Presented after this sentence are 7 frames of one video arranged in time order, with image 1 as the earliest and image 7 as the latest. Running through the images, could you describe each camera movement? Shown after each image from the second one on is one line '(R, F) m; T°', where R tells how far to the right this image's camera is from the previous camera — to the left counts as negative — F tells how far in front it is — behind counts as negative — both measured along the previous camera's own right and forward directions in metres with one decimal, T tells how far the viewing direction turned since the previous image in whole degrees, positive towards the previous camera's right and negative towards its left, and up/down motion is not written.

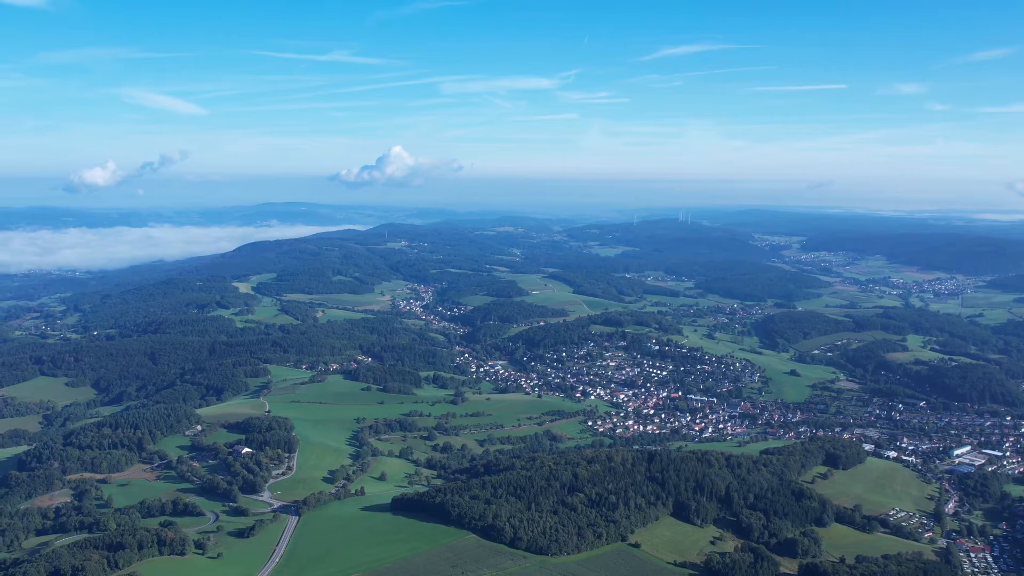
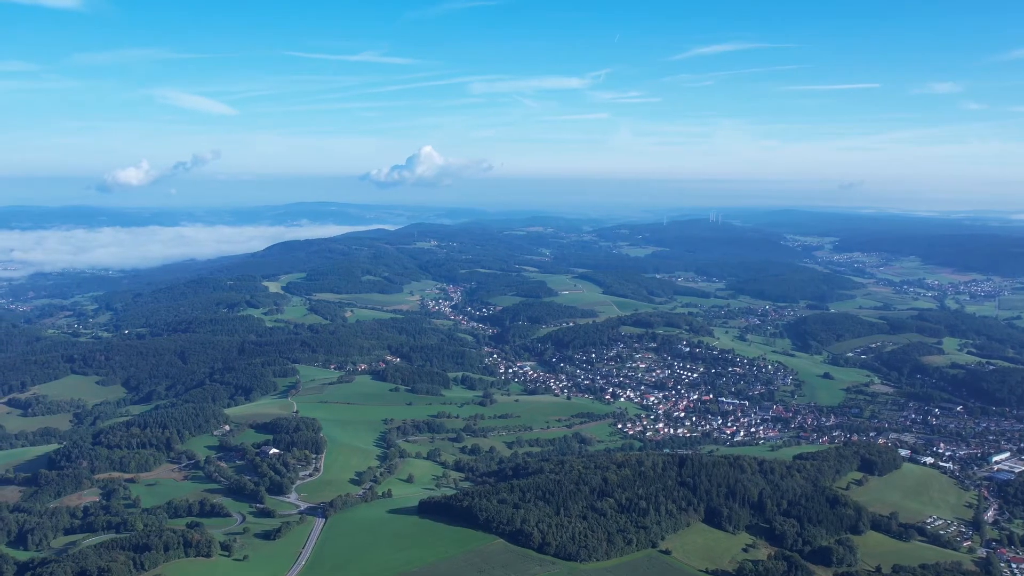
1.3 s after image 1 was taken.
(0.0, +0.5) m; -2°
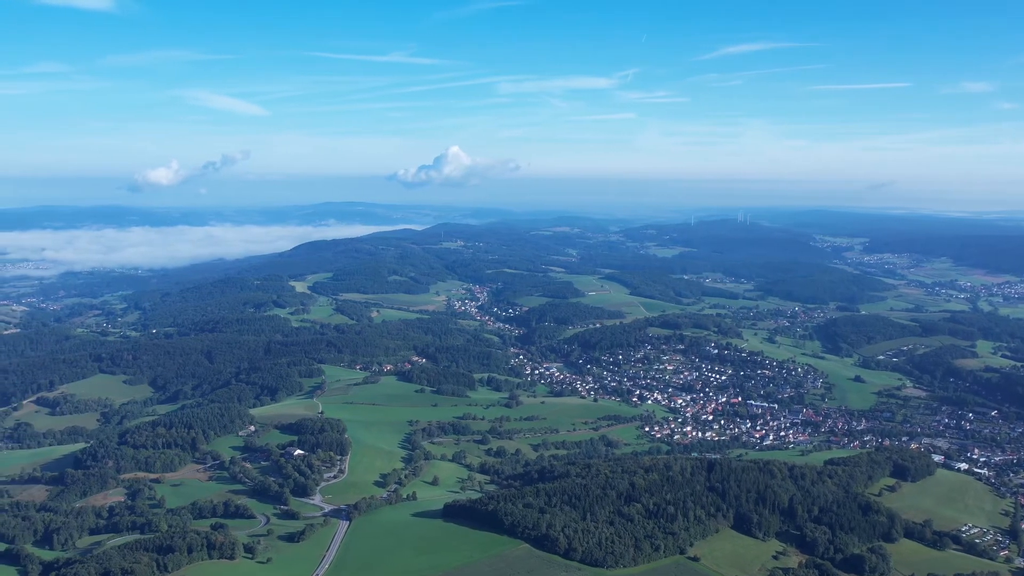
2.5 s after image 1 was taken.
(0.0, +0.4) m; -2°
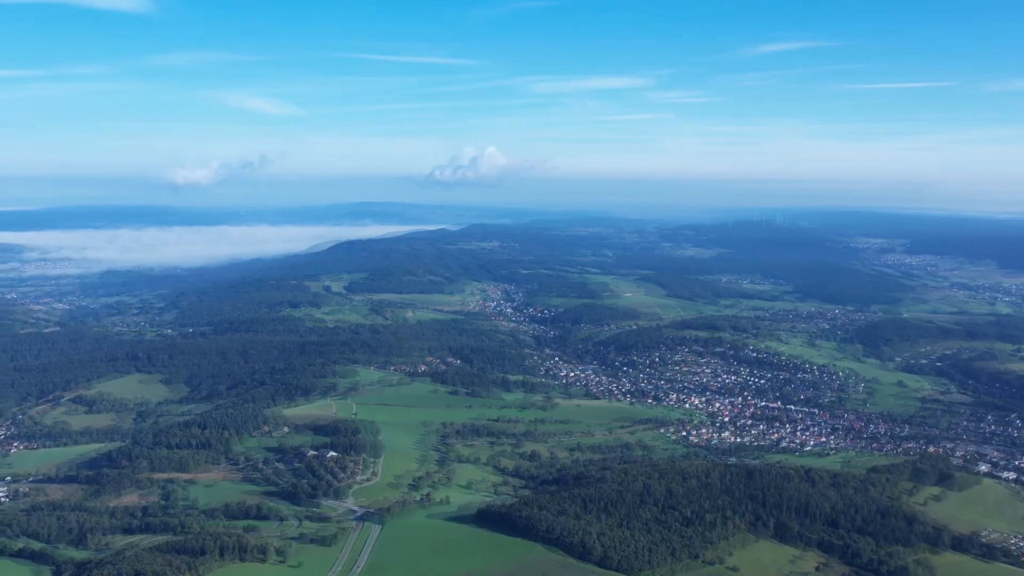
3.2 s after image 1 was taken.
(0.0, +0.6) m; -3°
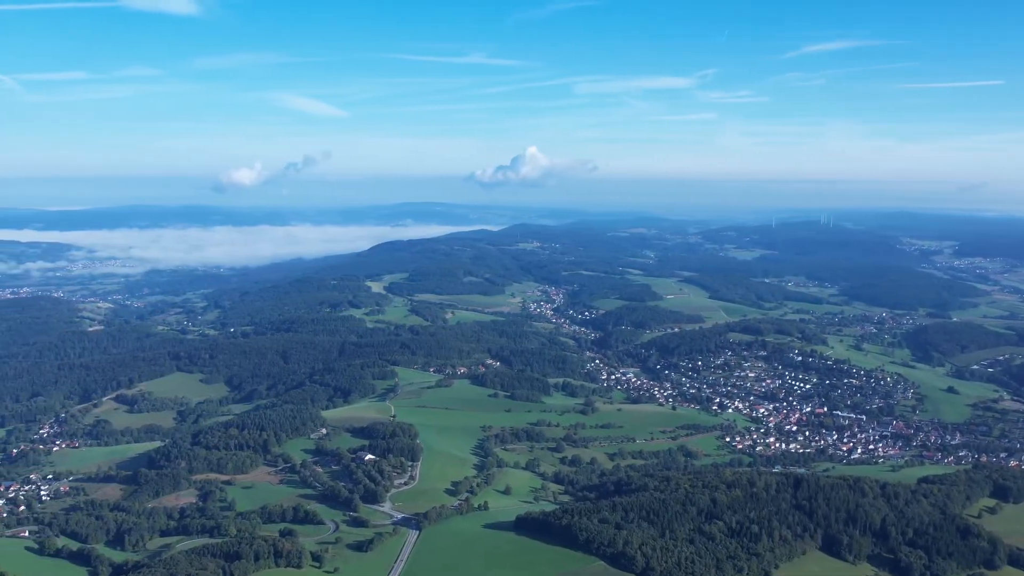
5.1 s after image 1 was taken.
(0.0, +0.6) m; -3°
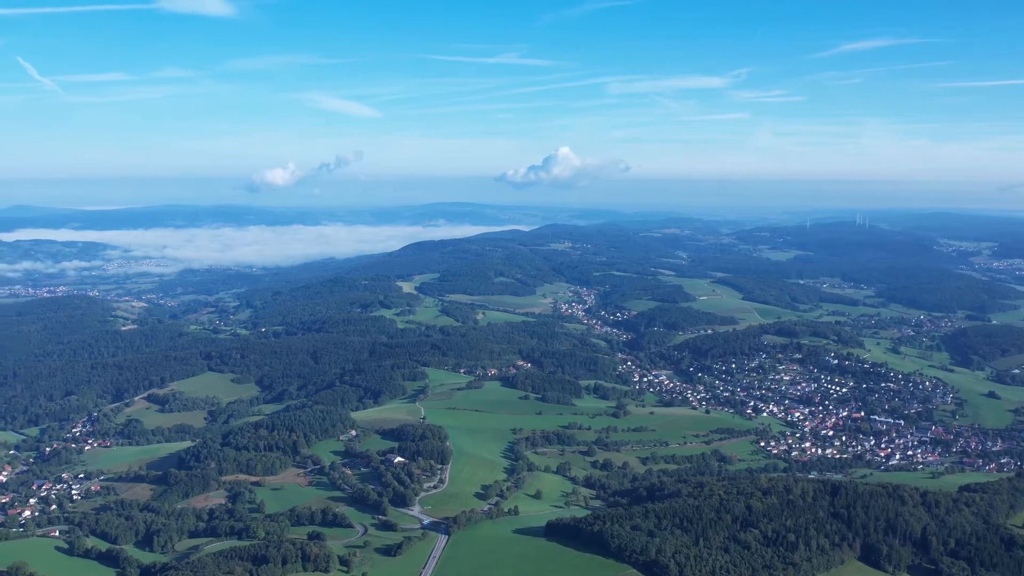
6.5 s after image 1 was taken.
(0.0, +0.4) m; -2°
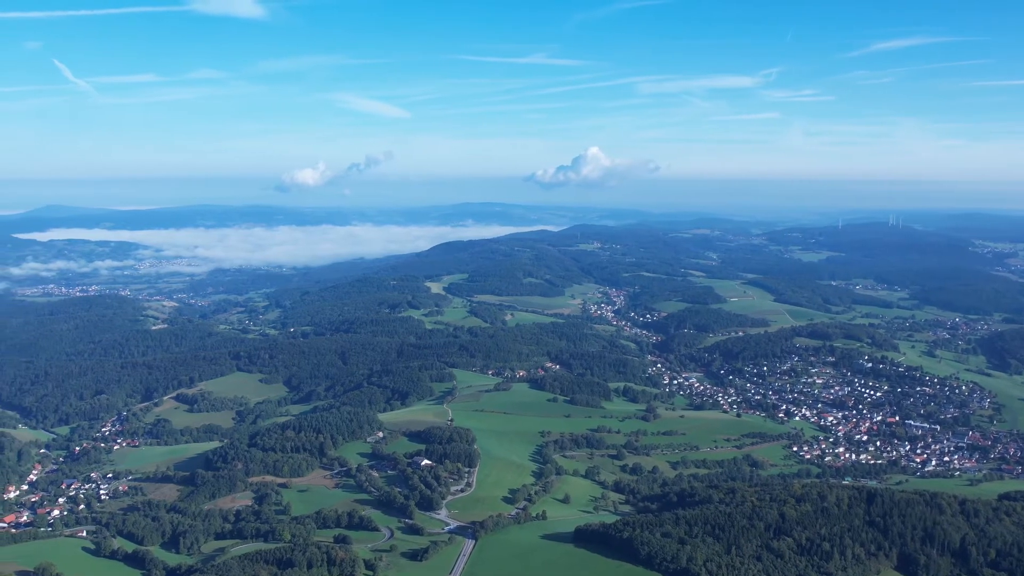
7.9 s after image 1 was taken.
(0.0, +0.4) m; -2°
